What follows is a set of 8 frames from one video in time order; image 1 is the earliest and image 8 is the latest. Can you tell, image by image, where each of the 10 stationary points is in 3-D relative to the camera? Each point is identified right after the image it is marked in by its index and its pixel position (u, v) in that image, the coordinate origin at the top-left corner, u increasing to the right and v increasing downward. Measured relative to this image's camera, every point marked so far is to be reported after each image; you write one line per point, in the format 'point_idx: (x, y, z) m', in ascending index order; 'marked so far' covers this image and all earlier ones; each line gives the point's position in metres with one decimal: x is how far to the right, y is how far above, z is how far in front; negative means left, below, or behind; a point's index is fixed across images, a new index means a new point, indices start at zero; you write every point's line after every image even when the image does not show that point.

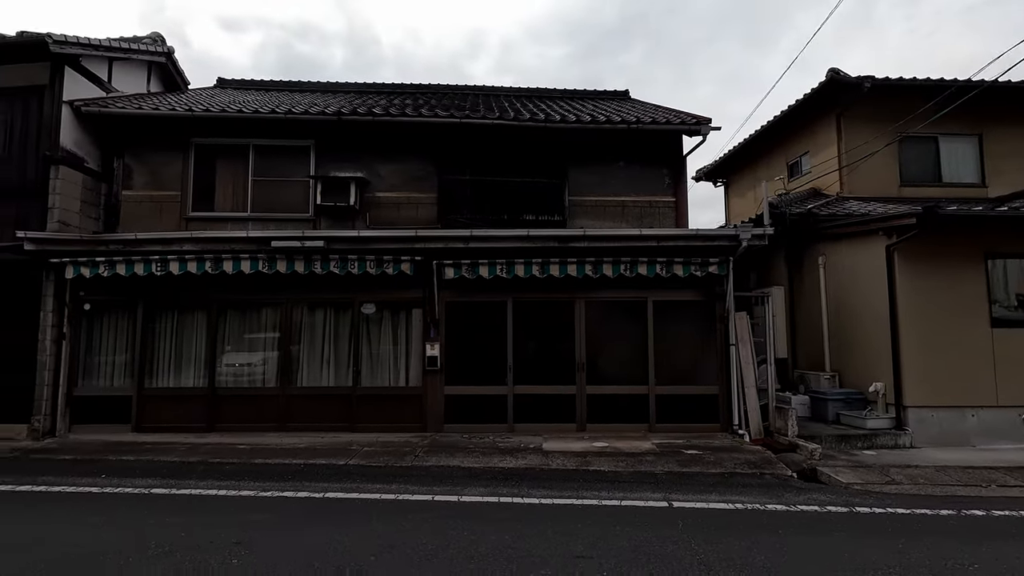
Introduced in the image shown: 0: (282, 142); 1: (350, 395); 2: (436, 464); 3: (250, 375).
0: (-4.1, +2.6, +9.4) m
1: (-2.4, -1.6, +8.0) m
2: (-1.0, -2.2, +6.7) m
3: (-4.0, -1.3, +8.2) m
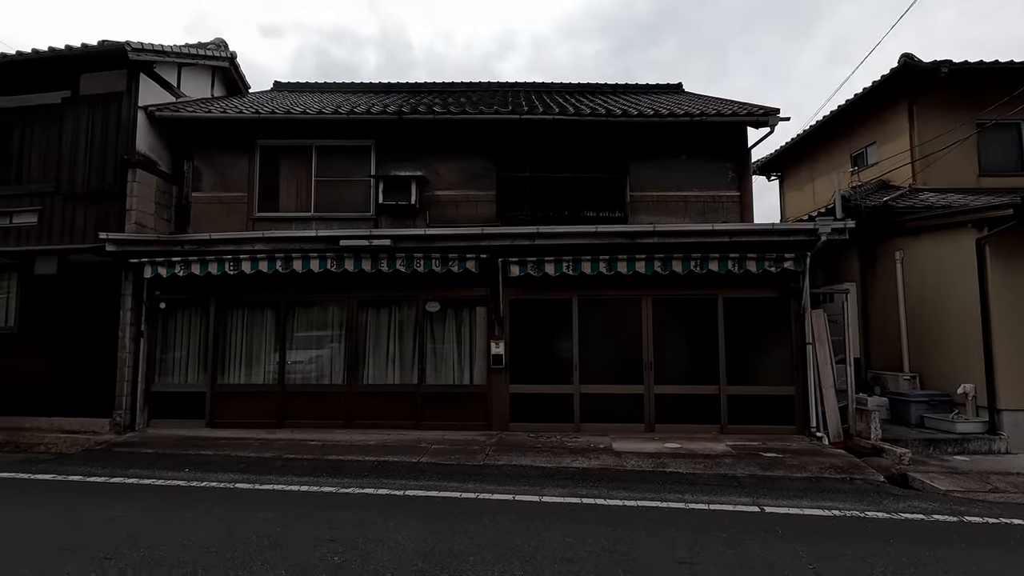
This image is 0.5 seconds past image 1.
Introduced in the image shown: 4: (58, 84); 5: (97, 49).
0: (-3.0, +2.6, +9.5) m
1: (-1.4, -1.6, +8.0) m
2: (-0.1, -2.2, +6.6) m
3: (-3.0, -1.3, +8.3) m
4: (-7.6, +3.4, +9.0) m
5: (-6.5, +3.8, +8.4) m
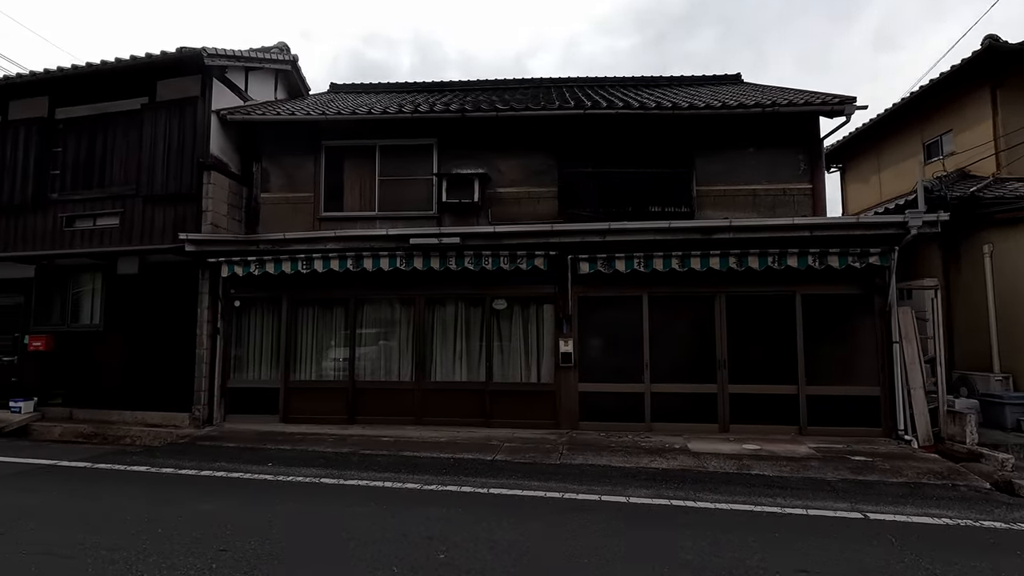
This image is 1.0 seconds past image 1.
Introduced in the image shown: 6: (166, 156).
0: (-1.9, +2.6, +9.6) m
1: (-0.4, -1.5, +8.0) m
2: (+0.9, -2.1, +6.5) m
3: (-2.0, -1.3, +8.4) m
4: (-6.5, +3.4, +9.3) m
5: (-5.4, +3.8, +8.7) m
6: (-5.8, +2.2, +9.0) m
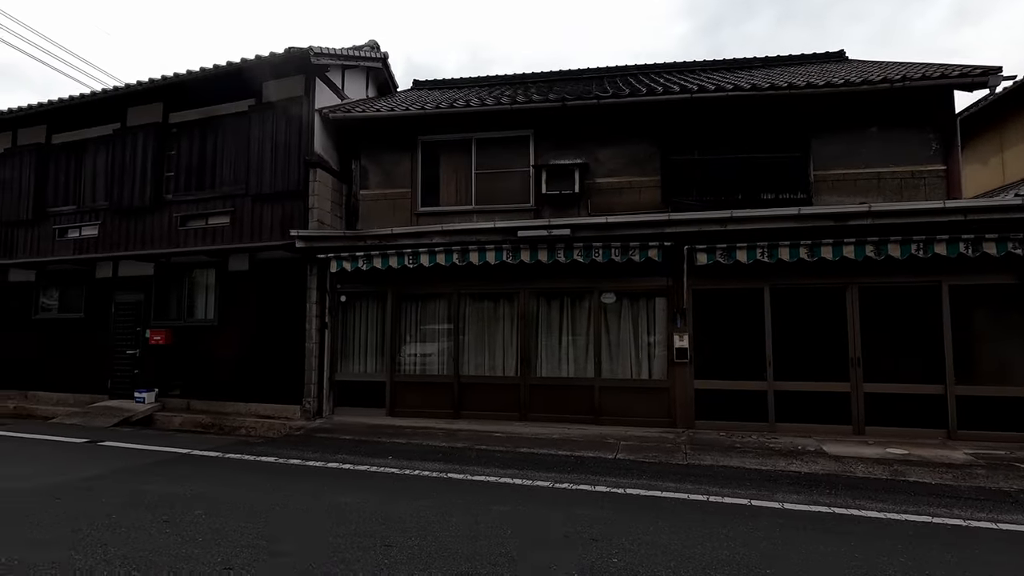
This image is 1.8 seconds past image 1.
0: (-0.2, +2.7, +9.5) m
1: (+1.2, -1.4, +7.8) m
2: (+2.3, -2.0, +6.2) m
3: (-0.3, -1.2, +8.3) m
4: (-4.8, +3.5, +9.6) m
5: (-3.8, +3.9, +8.9) m
6: (-4.1, +2.3, +9.2) m
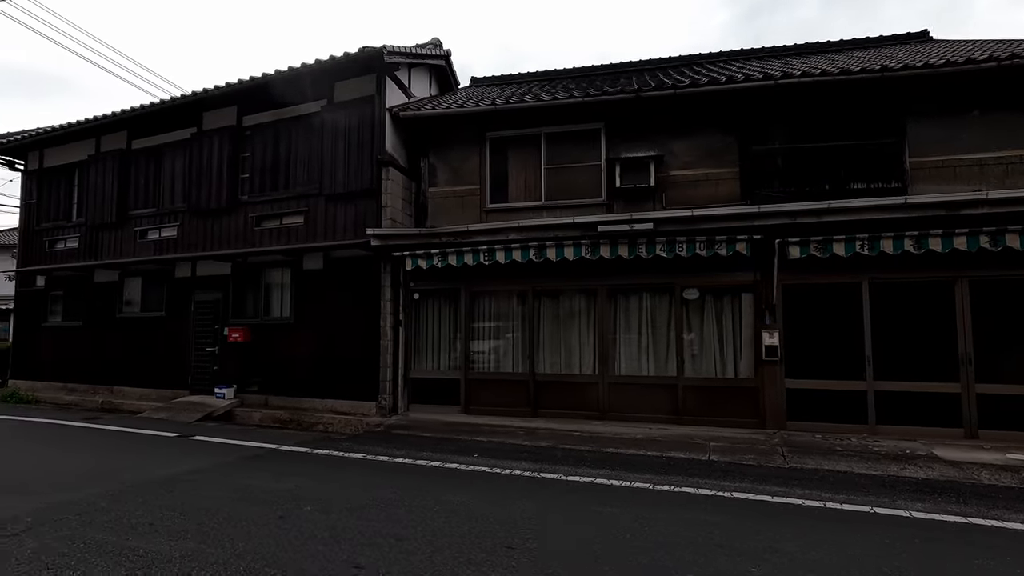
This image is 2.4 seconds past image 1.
0: (+1.0, +2.8, +9.3) m
1: (+2.3, -1.4, +7.6) m
2: (+3.4, -2.0, +5.9) m
3: (+0.8, -1.1, +8.2) m
4: (-3.6, +3.5, +9.8) m
5: (-2.6, +3.9, +9.0) m
6: (-2.9, +2.3, +9.3) m
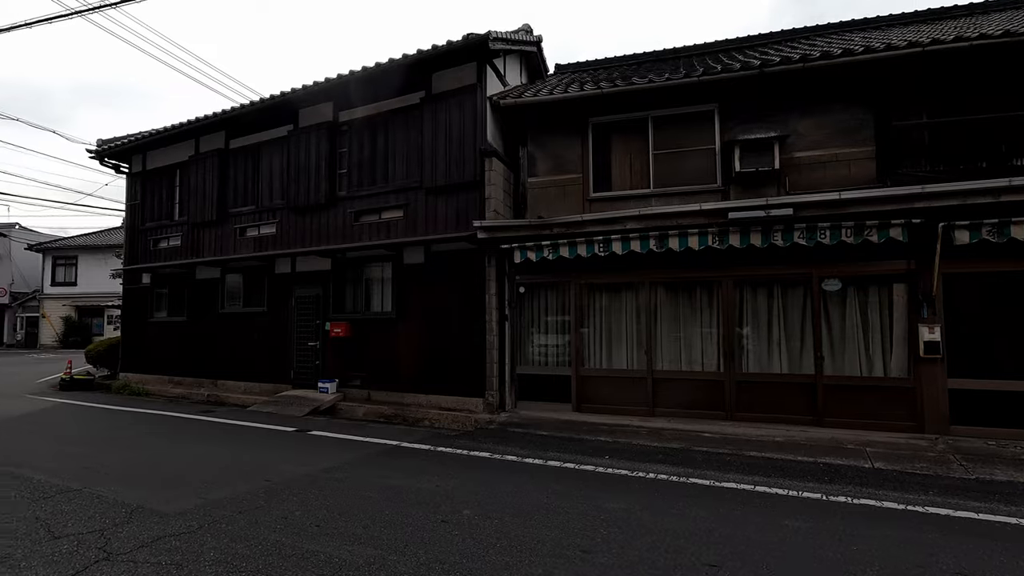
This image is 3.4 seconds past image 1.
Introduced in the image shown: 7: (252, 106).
0: (+2.8, +2.9, +8.8) m
1: (+4.0, -1.3, +7.0) m
2: (+4.8, -1.9, +5.2) m
3: (+2.5, -1.0, +7.7) m
4: (-1.8, +3.6, +9.6) m
5: (-0.9, +4.0, +8.7) m
6: (-1.1, +2.4, +9.1) m
7: (-5.3, +3.7, +10.9) m
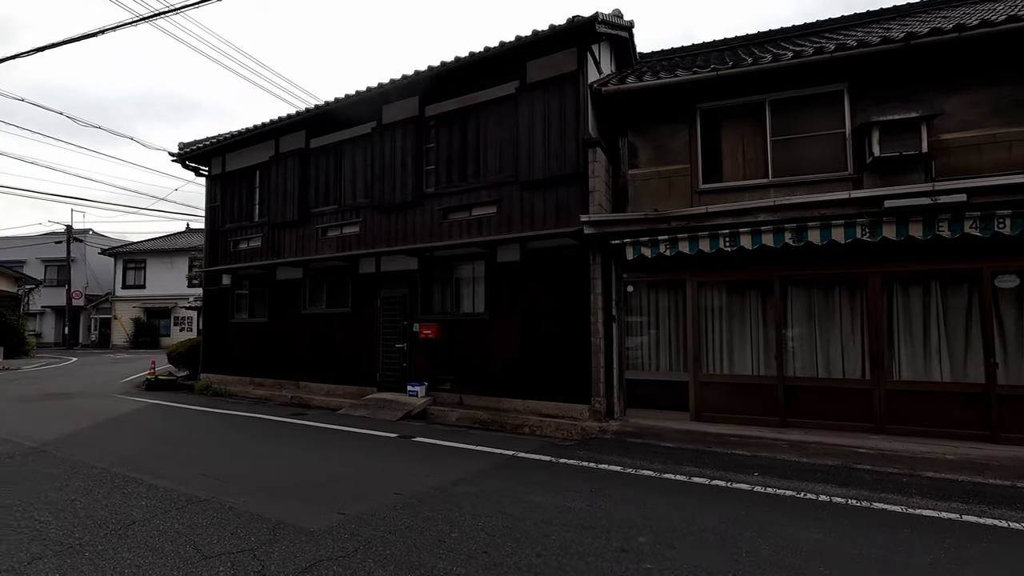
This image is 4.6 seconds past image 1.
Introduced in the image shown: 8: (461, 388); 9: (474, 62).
0: (+4.4, +2.9, +8.0) m
1: (+5.5, -1.2, +6.1) m
2: (+6.2, -1.8, +4.3) m
3: (+4.1, -1.0, +6.9) m
4: (-0.1, +3.6, +9.2) m
5: (+0.7, +4.0, +8.3) m
6: (+0.5, +2.4, +8.6) m
7: (-3.6, +3.7, +10.8) m
8: (-0.9, -1.7, +9.3) m
9: (-0.7, +3.9, +9.2) m
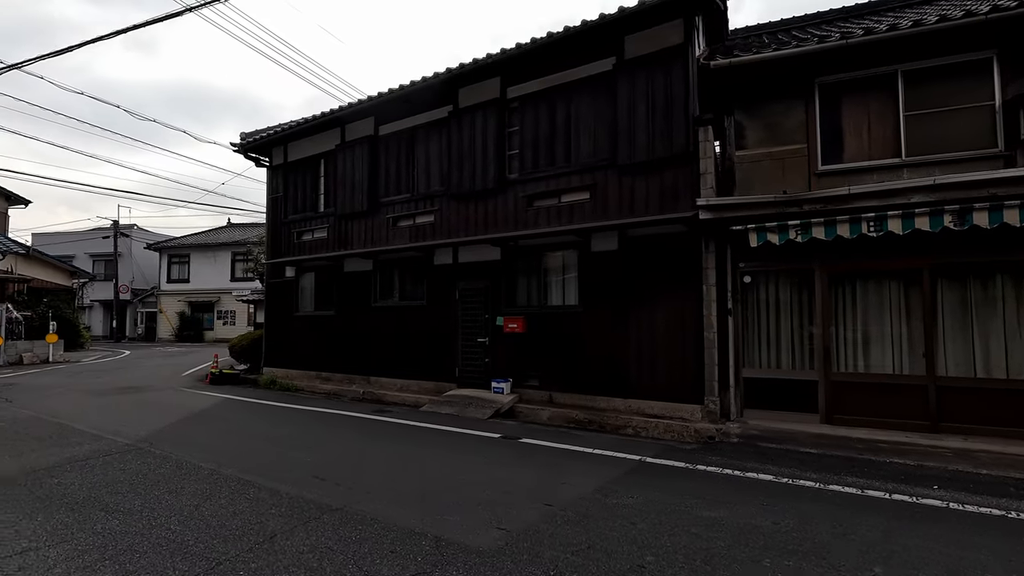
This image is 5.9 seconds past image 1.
0: (+5.9, +3.1, +7.2) m
1: (+6.8, -1.1, +5.3) m
2: (+7.5, -1.7, +3.5) m
3: (+5.5, -0.9, +6.2) m
4: (+1.4, +3.8, +8.6) m
5: (+2.2, +4.1, +7.6) m
6: (+2.0, +2.6, +8.0) m
7: (-2.0, +3.9, +10.3) m
8: (+0.6, -1.6, +8.8) m
9: (+0.8, +4.0, +8.6) m
